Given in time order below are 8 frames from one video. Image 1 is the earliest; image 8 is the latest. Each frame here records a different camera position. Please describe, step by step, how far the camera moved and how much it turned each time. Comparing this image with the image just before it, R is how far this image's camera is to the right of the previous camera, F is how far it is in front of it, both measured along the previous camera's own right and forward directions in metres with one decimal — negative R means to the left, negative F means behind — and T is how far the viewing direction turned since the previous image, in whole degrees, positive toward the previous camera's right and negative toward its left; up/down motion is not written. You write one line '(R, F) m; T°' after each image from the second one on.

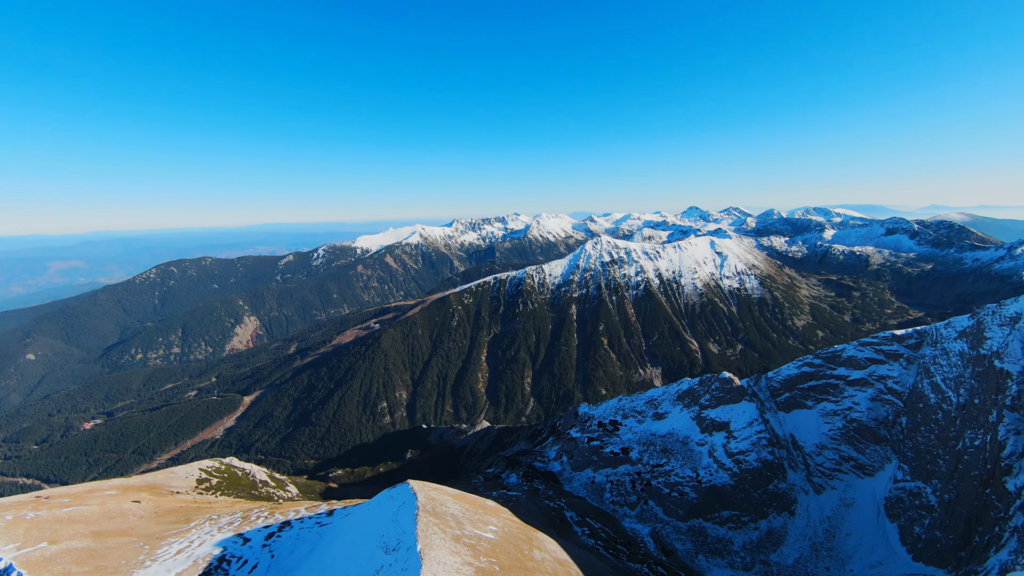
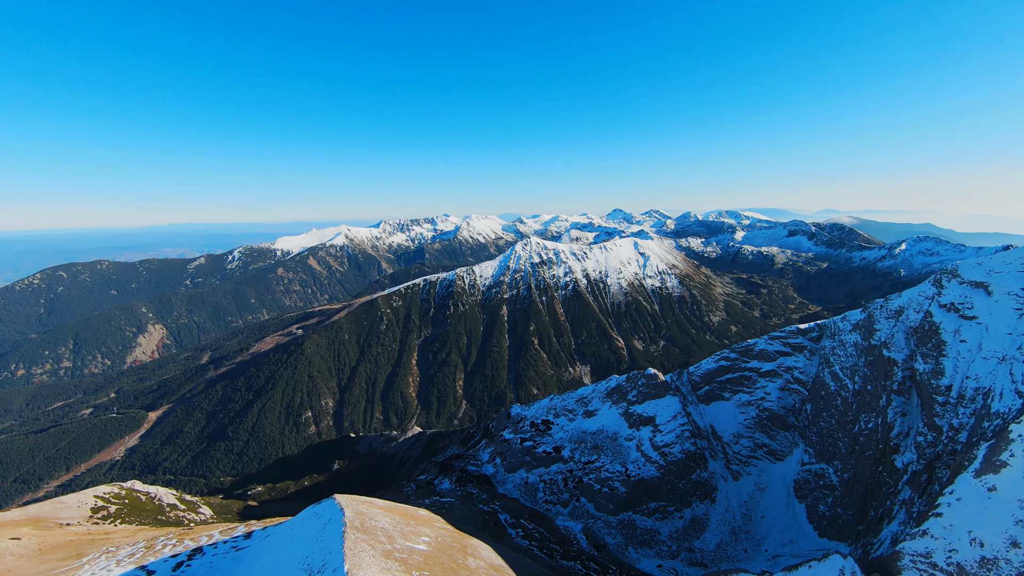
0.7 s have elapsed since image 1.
(0.0, +0.5) m; +8°
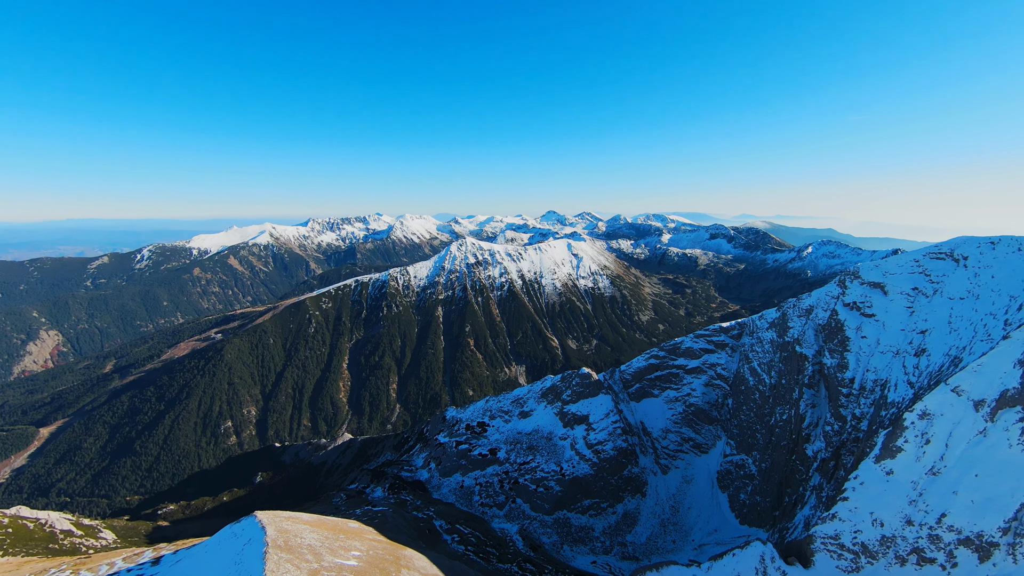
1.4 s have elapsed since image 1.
(0.0, +0.5) m; +7°
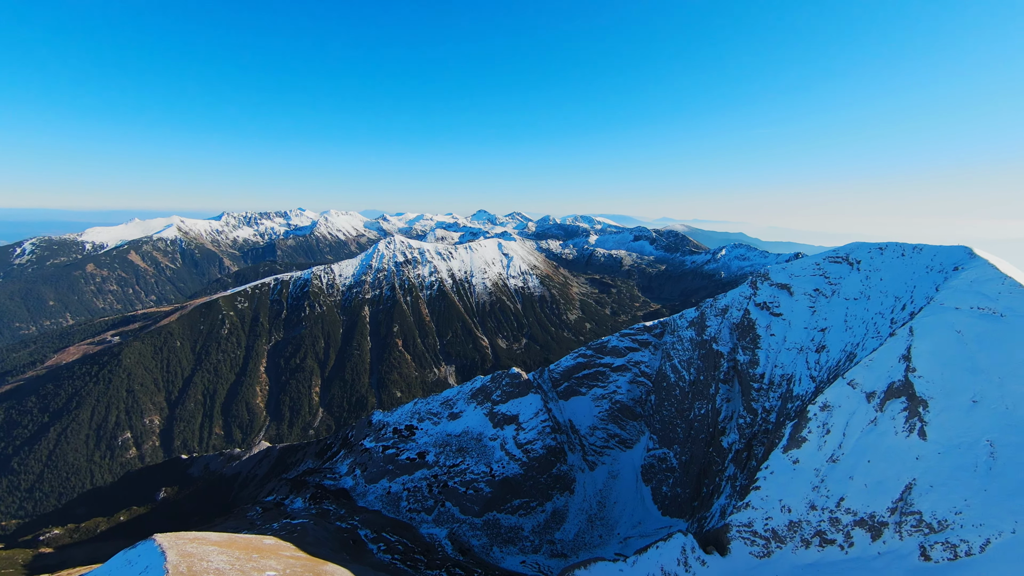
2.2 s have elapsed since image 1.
(0.0, +0.6) m; +8°
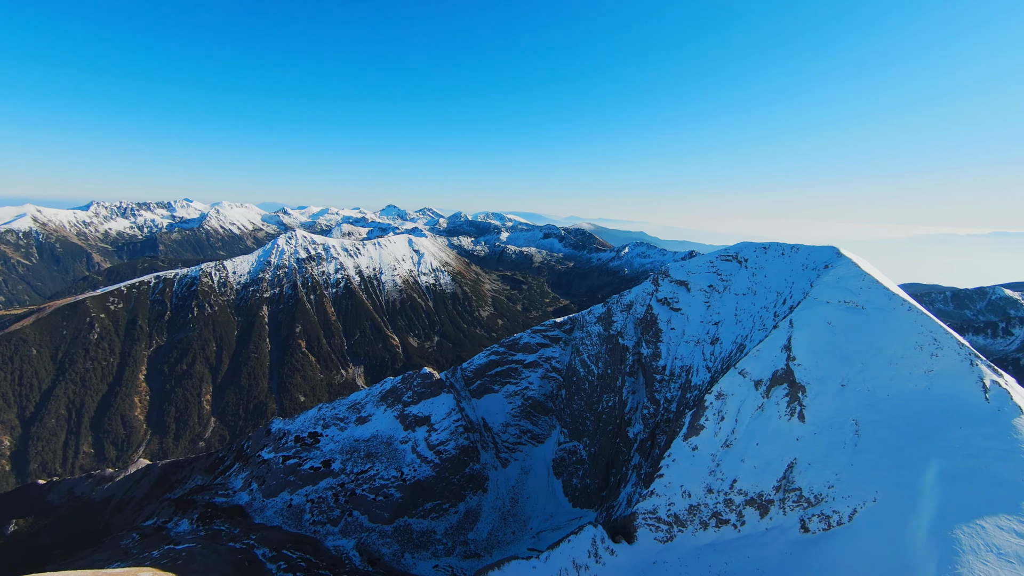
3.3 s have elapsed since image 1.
(+0.1, +0.7) m; +10°
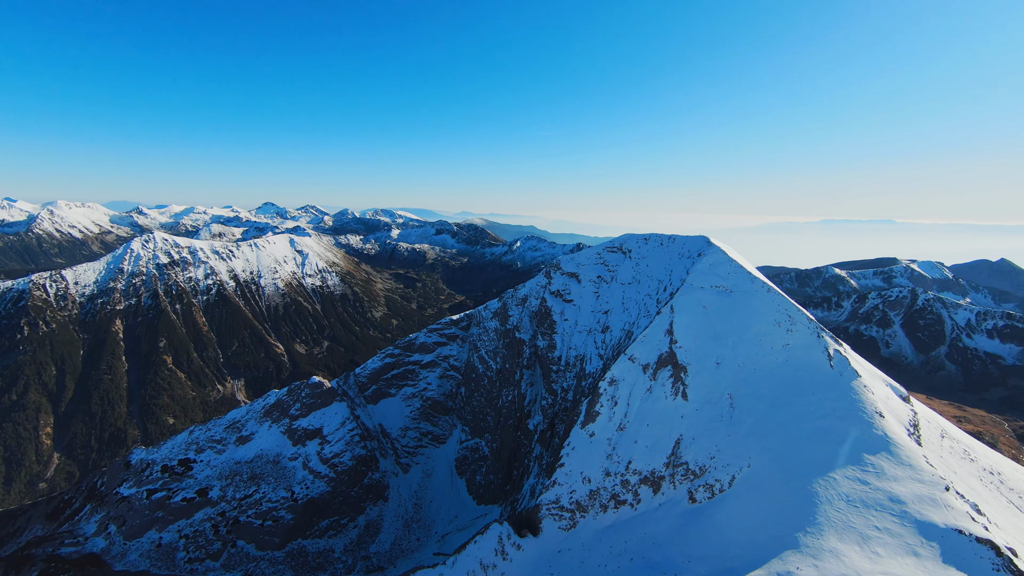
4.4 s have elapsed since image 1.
(+0.1, +0.8) m; +12°
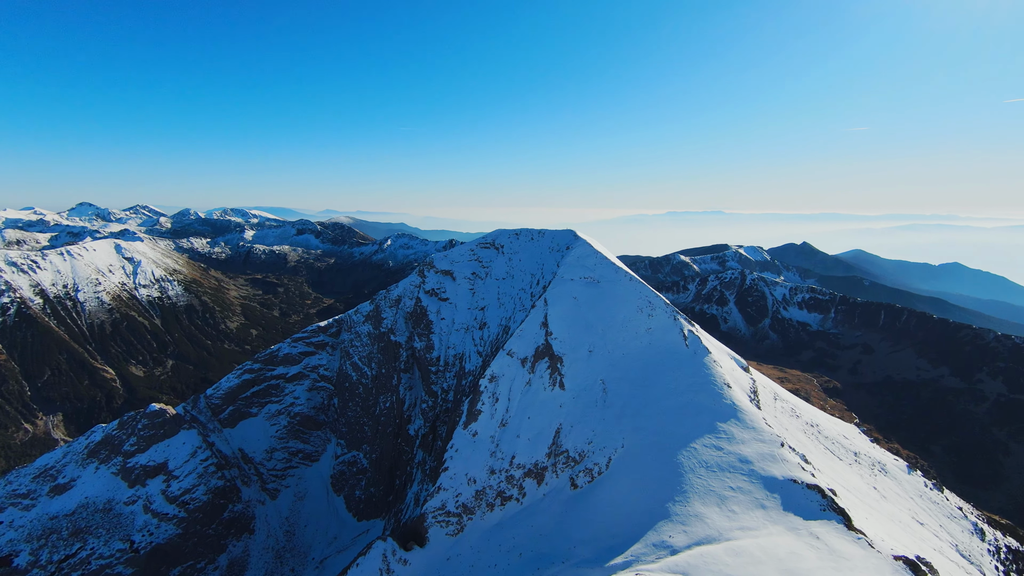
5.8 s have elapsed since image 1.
(+0.1, +0.9) m; +14°
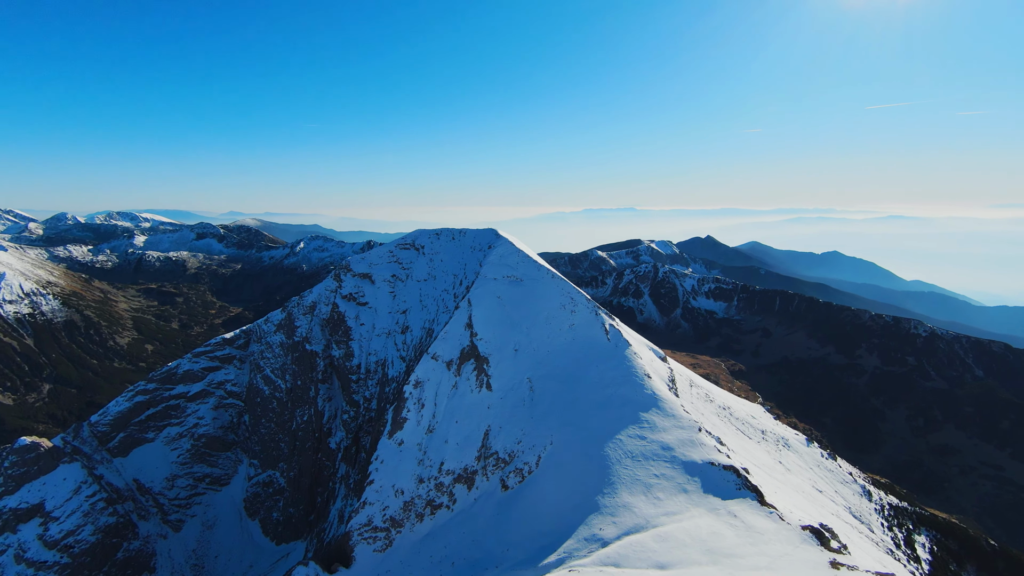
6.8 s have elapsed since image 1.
(0.0, +0.6) m; +9°
